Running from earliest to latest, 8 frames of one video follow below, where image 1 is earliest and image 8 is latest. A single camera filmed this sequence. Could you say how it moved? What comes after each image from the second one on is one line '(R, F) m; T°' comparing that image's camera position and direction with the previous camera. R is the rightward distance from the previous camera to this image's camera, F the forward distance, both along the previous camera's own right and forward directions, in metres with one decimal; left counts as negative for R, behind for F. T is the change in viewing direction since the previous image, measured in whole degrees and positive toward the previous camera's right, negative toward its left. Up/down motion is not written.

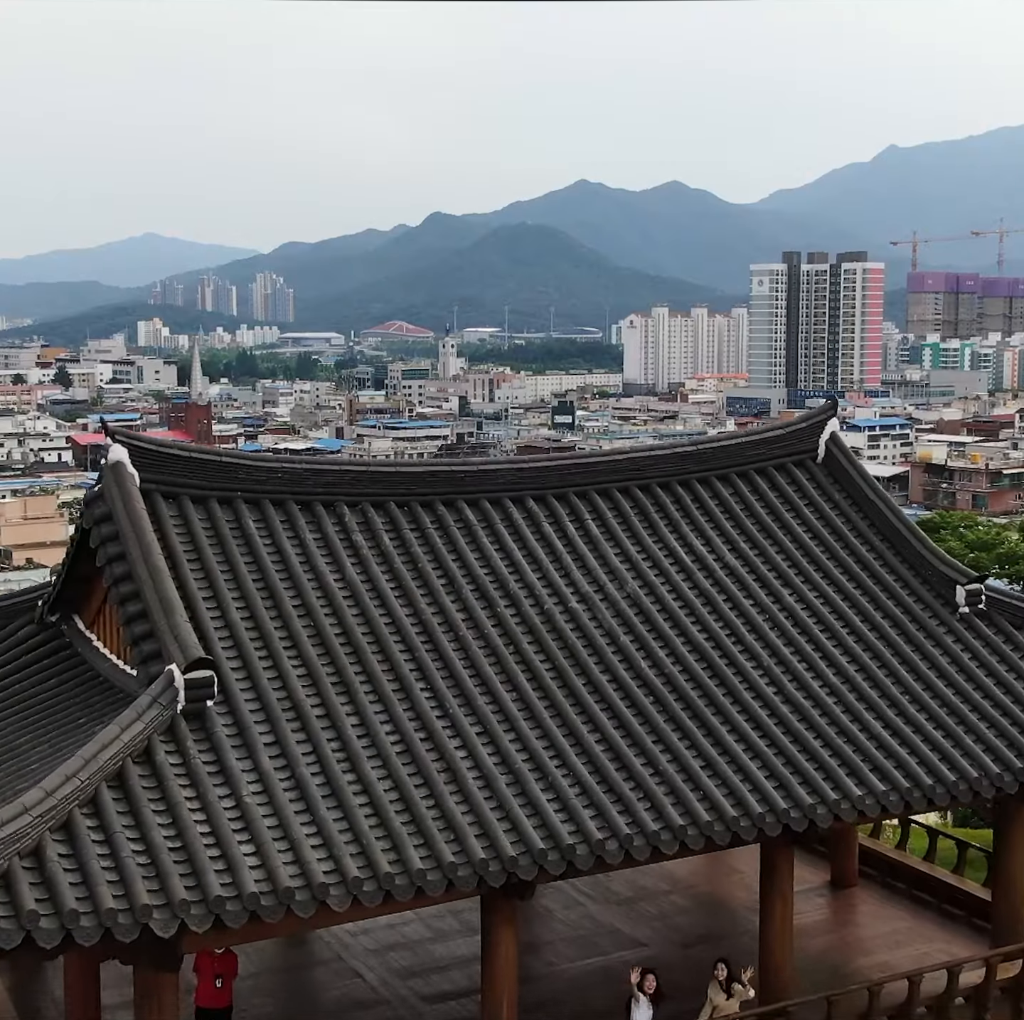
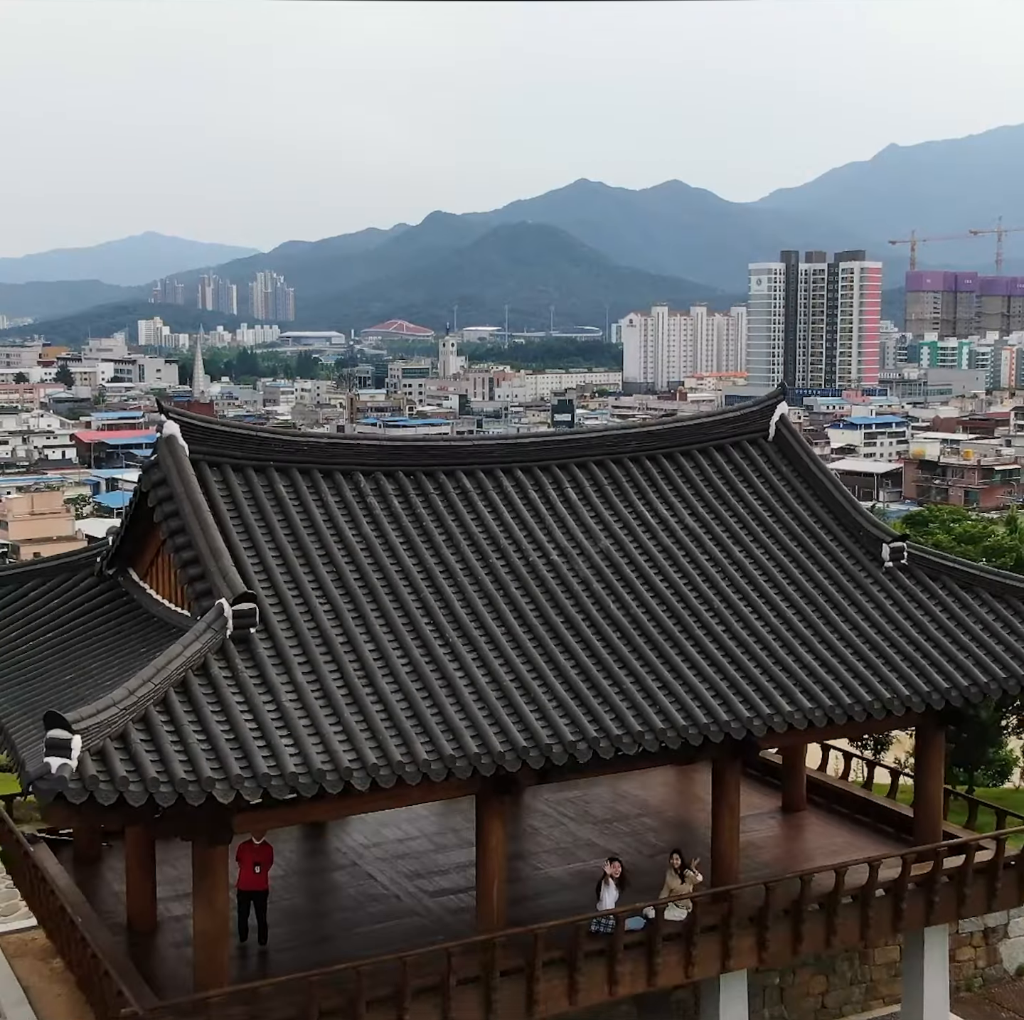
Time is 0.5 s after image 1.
(+0.1, -1.7) m; 0°
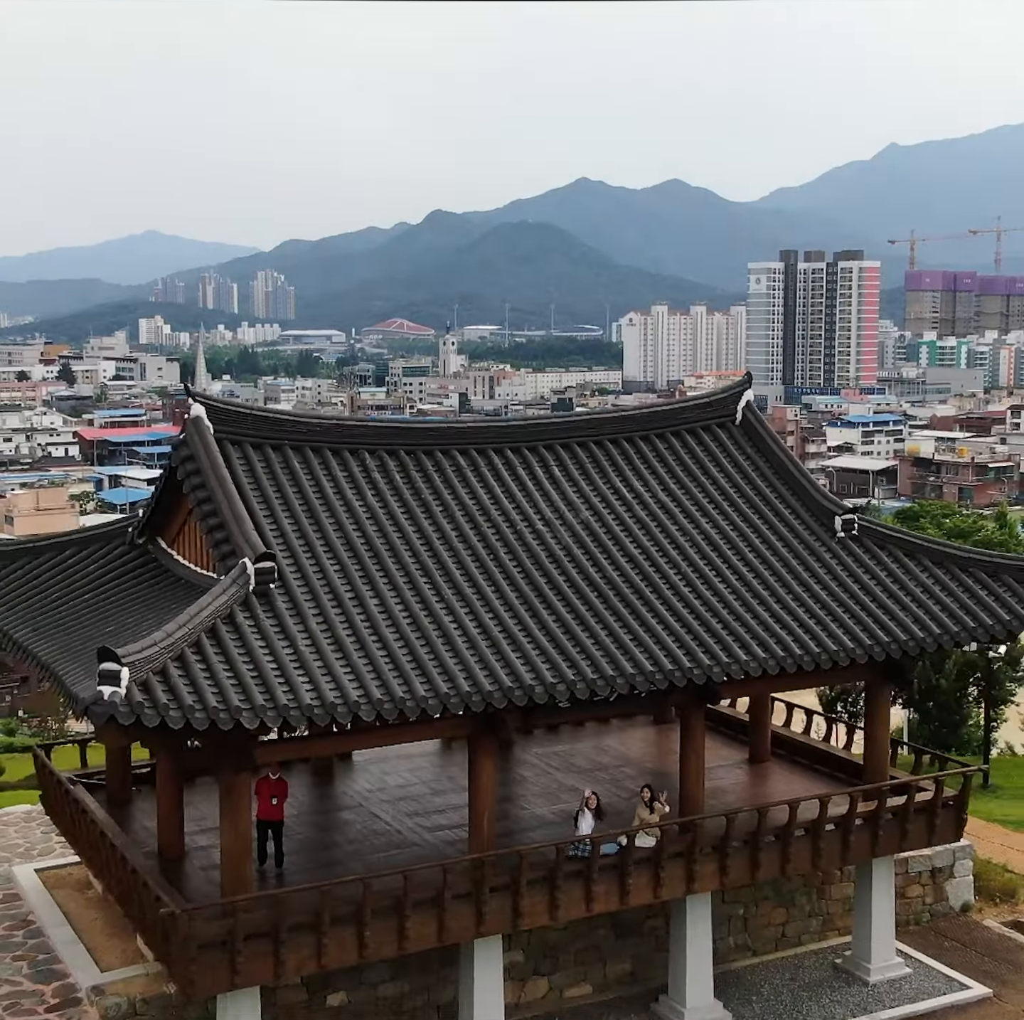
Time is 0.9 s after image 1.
(+0.1, -1.3) m; 0°
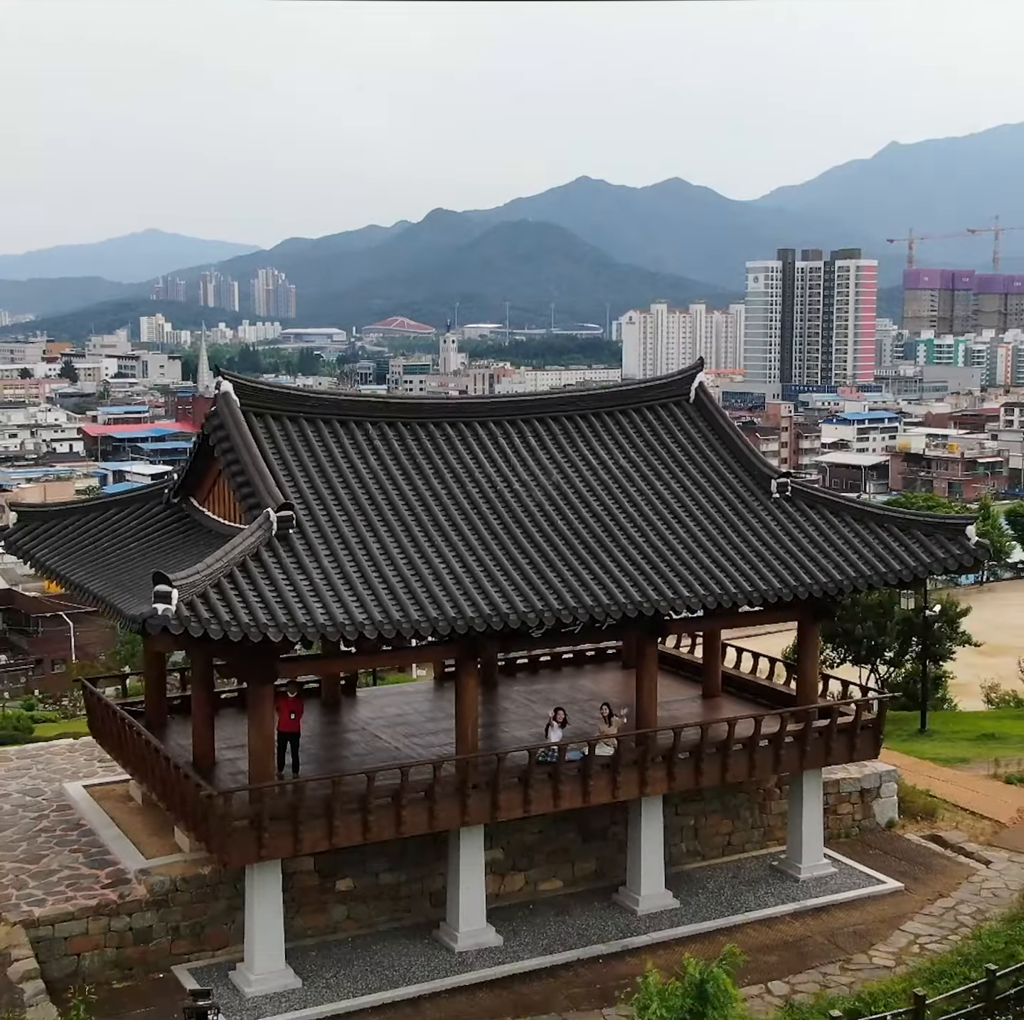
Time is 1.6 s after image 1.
(+0.2, -2.2) m; 0°
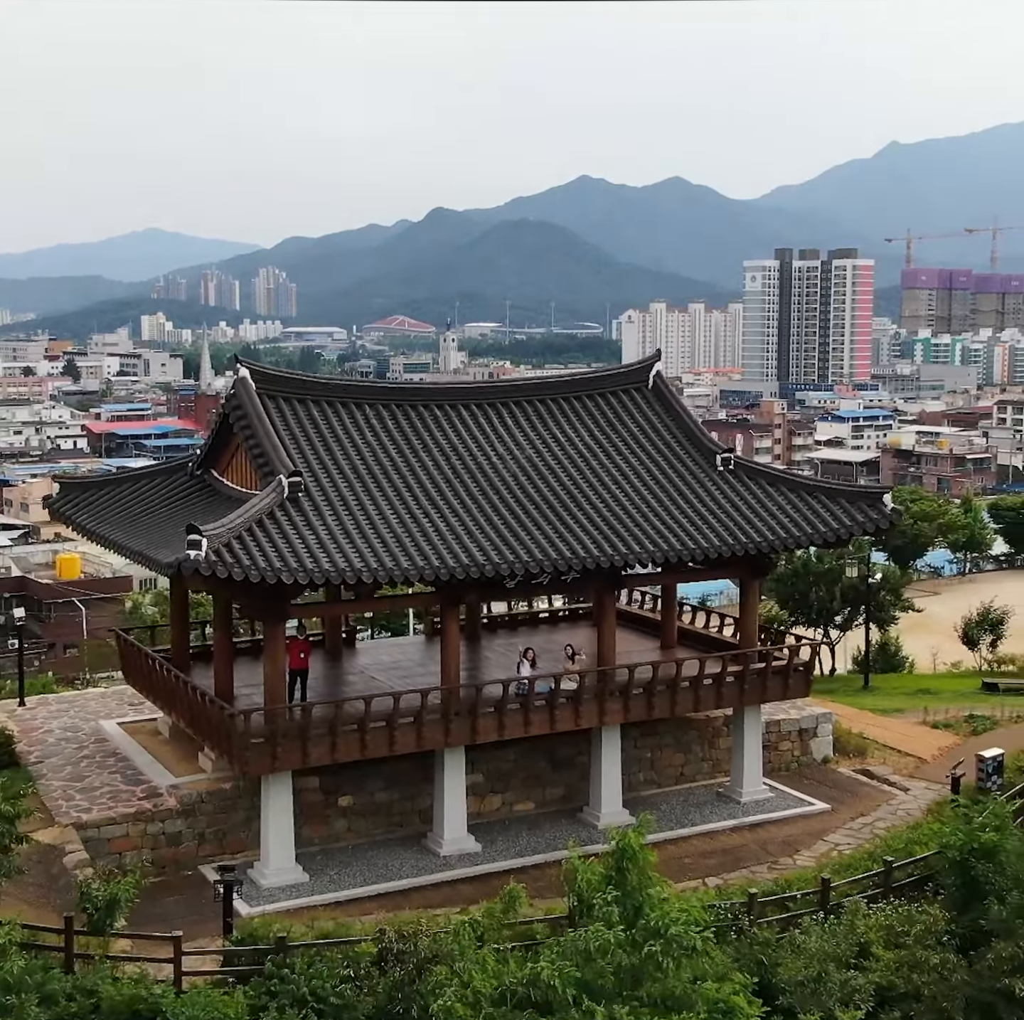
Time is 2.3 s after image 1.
(+0.3, -2.3) m; 0°
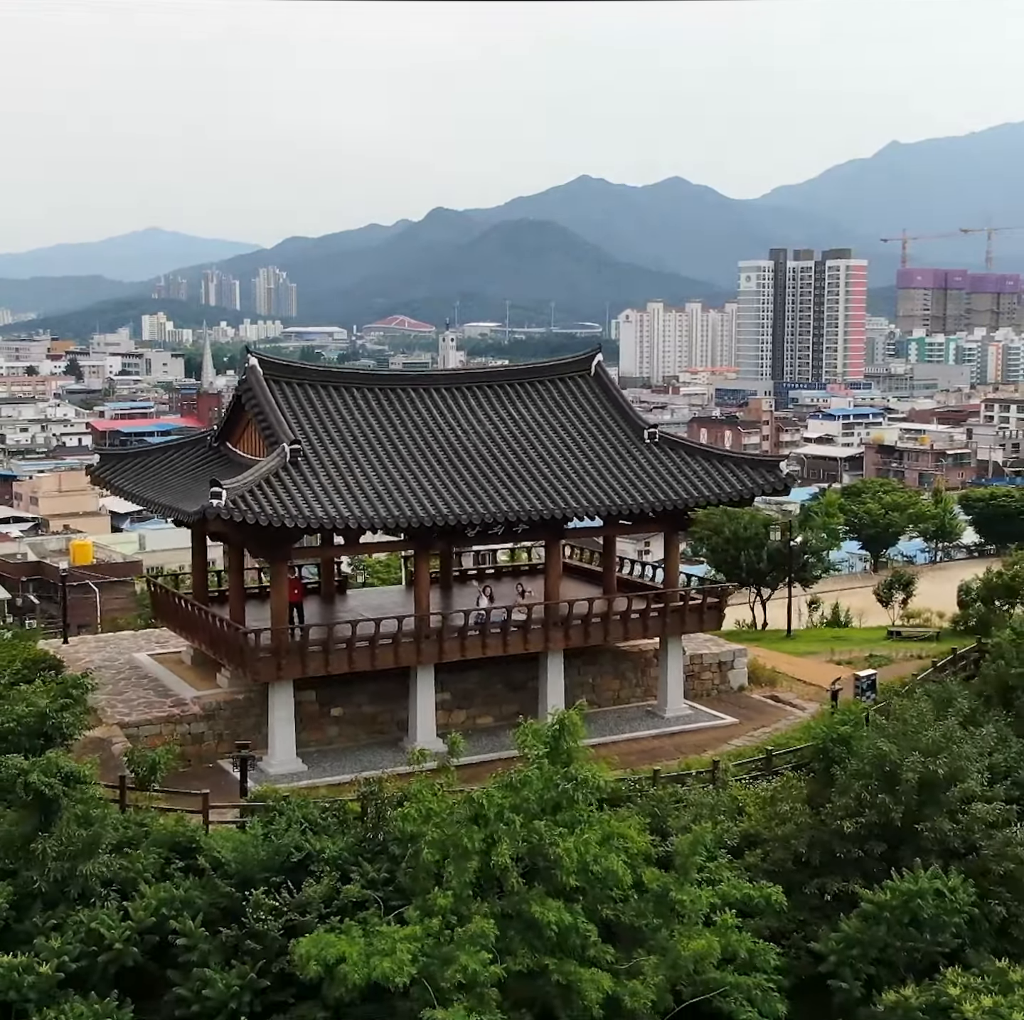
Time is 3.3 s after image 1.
(+0.6, -3.6) m; 0°
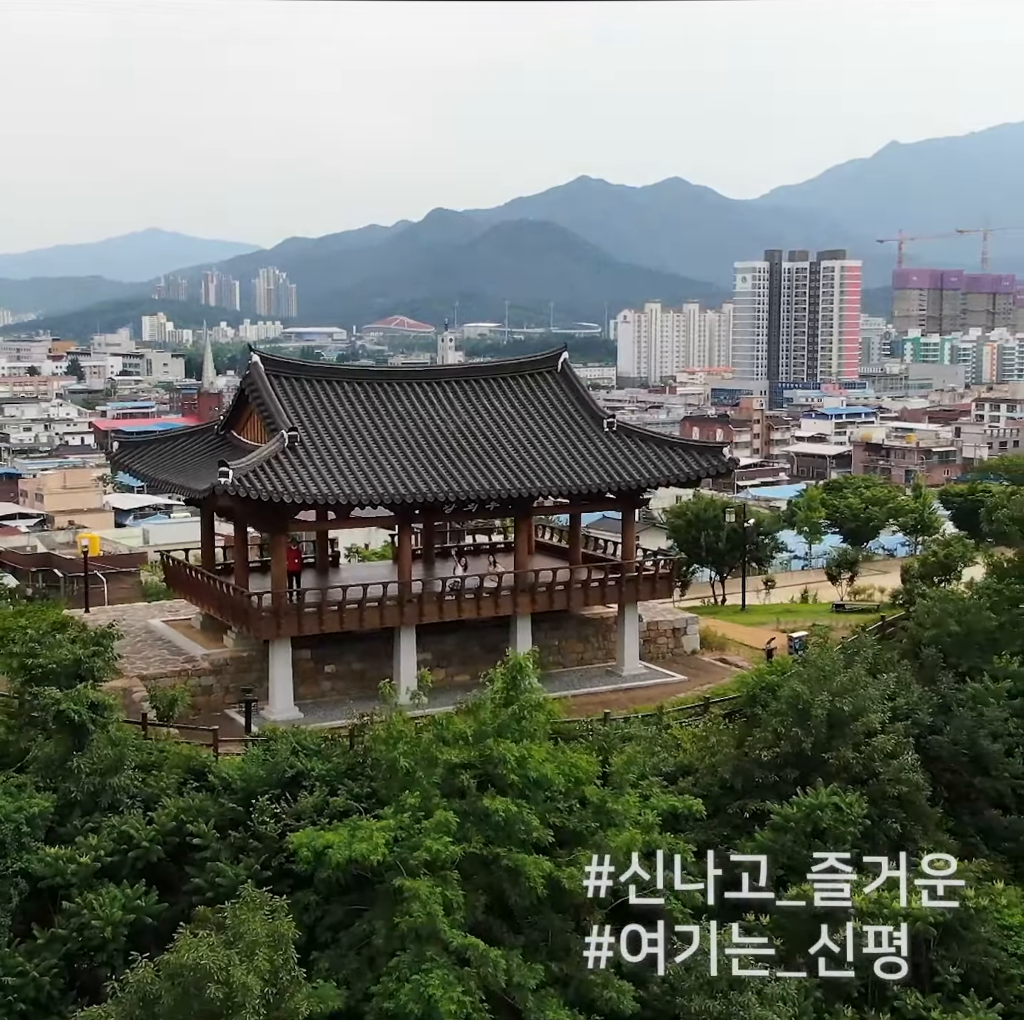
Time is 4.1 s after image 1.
(+0.4, -2.6) m; 0°
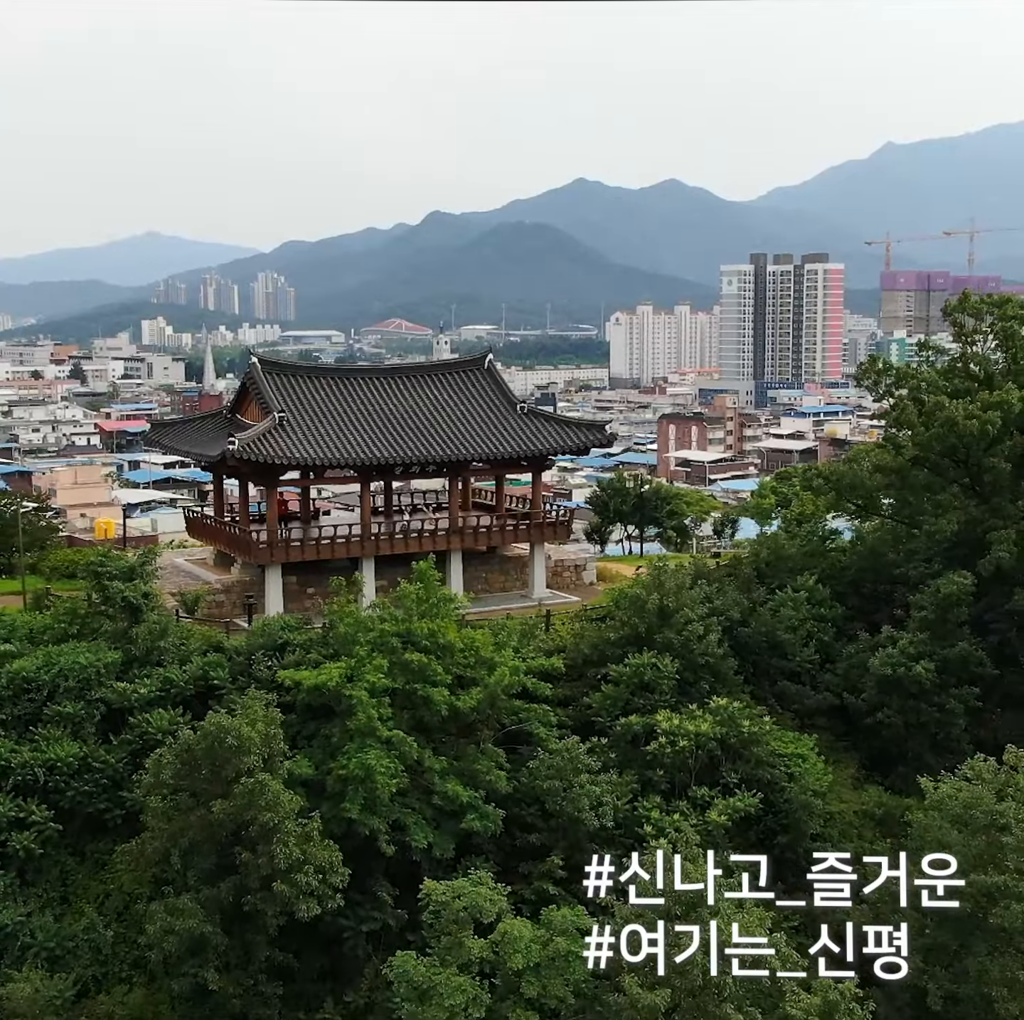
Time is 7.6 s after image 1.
(+1.4, -7.6) m; 0°
